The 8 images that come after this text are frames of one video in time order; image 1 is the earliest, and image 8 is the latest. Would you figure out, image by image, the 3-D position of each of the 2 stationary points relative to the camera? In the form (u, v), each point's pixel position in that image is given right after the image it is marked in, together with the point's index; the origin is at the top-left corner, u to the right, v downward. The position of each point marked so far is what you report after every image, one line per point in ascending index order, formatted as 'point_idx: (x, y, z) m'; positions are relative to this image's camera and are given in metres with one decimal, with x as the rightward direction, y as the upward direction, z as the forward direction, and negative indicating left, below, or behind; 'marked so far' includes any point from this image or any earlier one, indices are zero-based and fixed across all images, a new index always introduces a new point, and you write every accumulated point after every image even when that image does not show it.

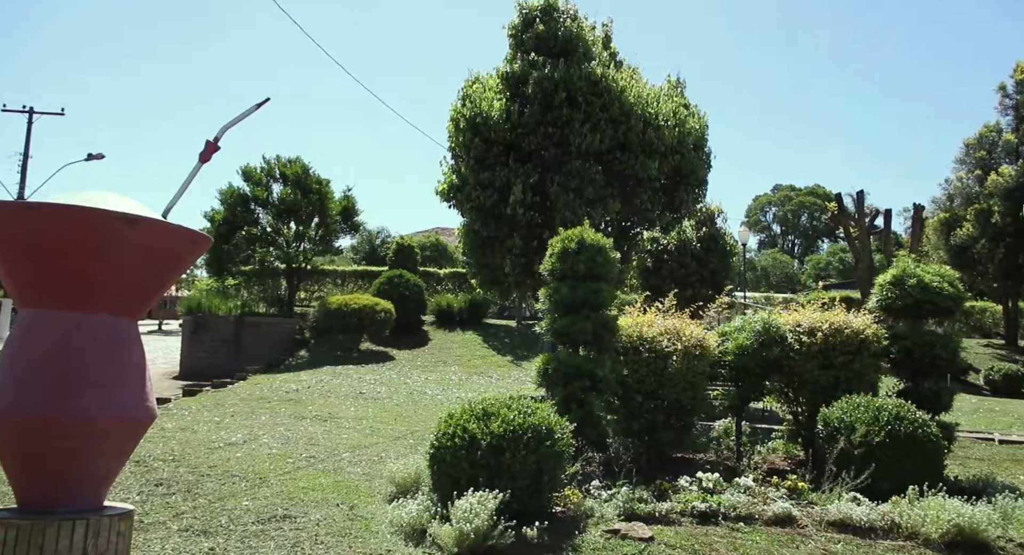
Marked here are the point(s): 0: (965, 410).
0: (+6.9, -2.1, +12.0) m
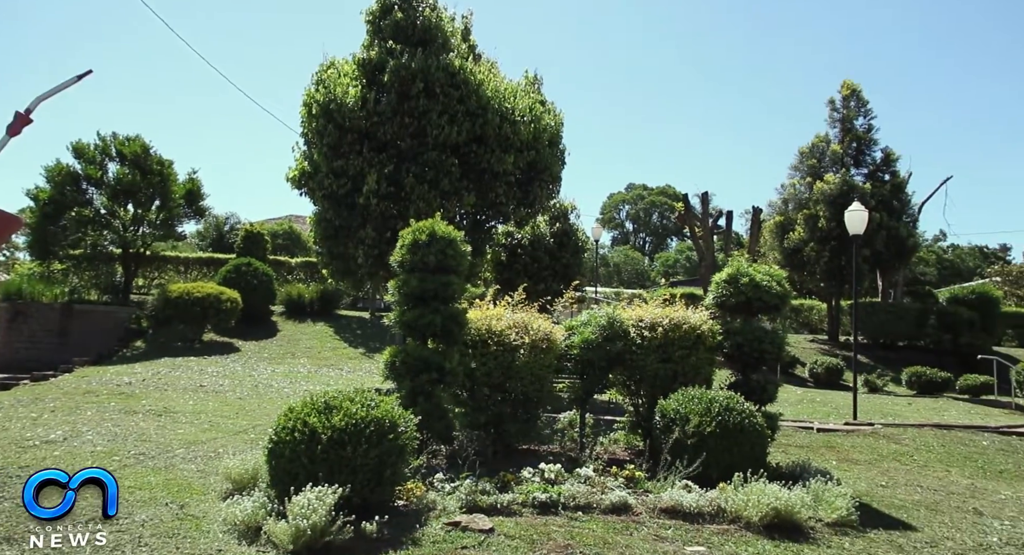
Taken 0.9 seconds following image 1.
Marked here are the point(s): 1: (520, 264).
0: (+4.5, -2.1, +12.8) m
1: (0.0, +0.3, +18.1) m
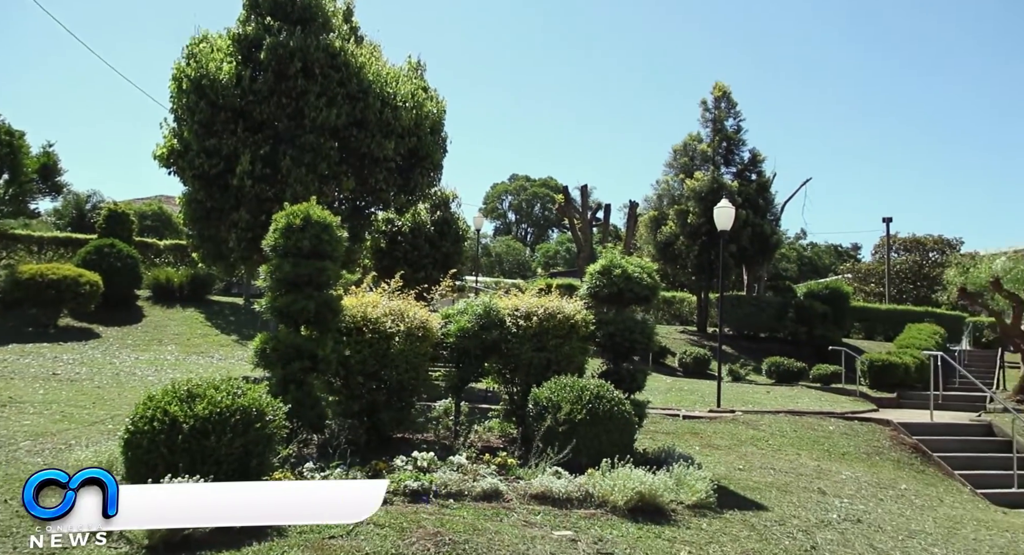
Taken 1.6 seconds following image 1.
0: (+2.5, -1.9, +13.2) m
1: (-2.6, +0.6, +17.9) m
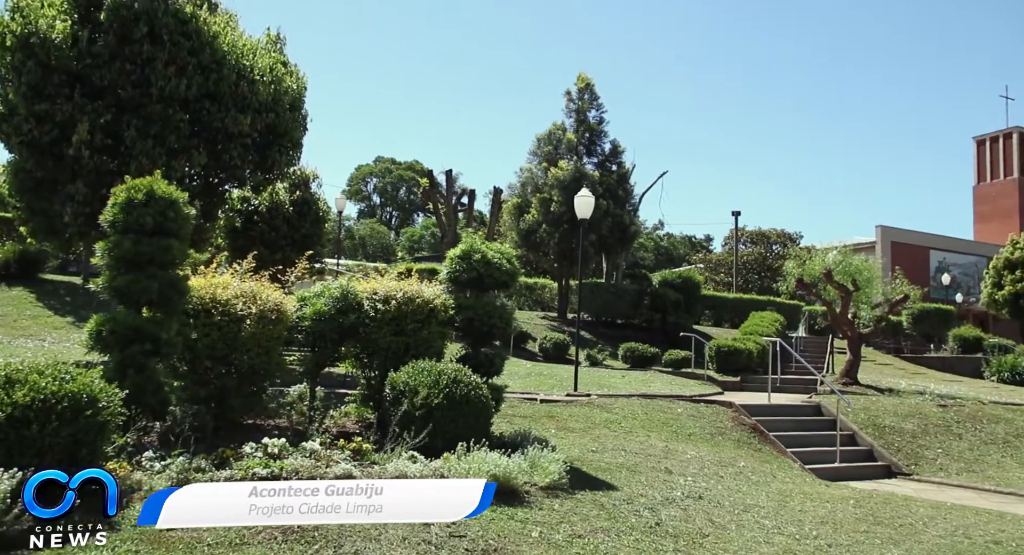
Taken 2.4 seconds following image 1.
0: (+0.2, -1.7, +13.5) m
1: (-5.6, +1.0, +17.3) m
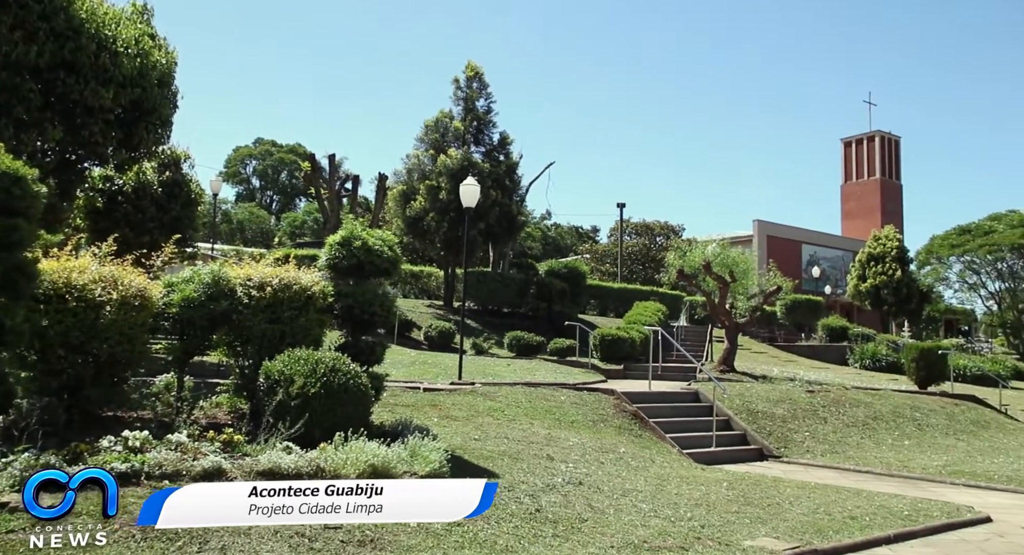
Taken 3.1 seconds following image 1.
0: (-1.8, -1.5, +13.3) m
1: (-7.9, +1.3, +16.4) m
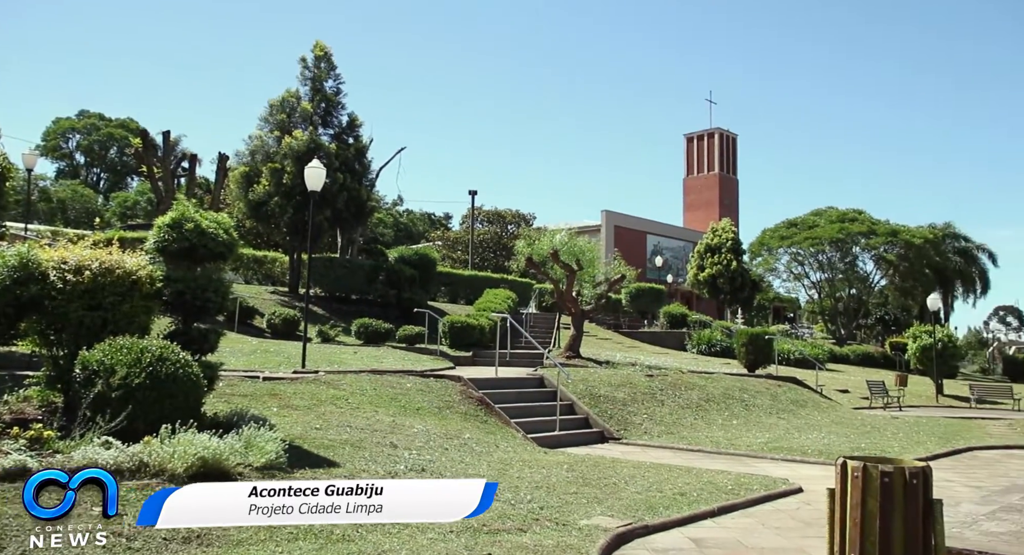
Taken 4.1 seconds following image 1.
0: (-4.3, -1.3, +12.8) m
1: (-10.9, +1.6, +14.8) m
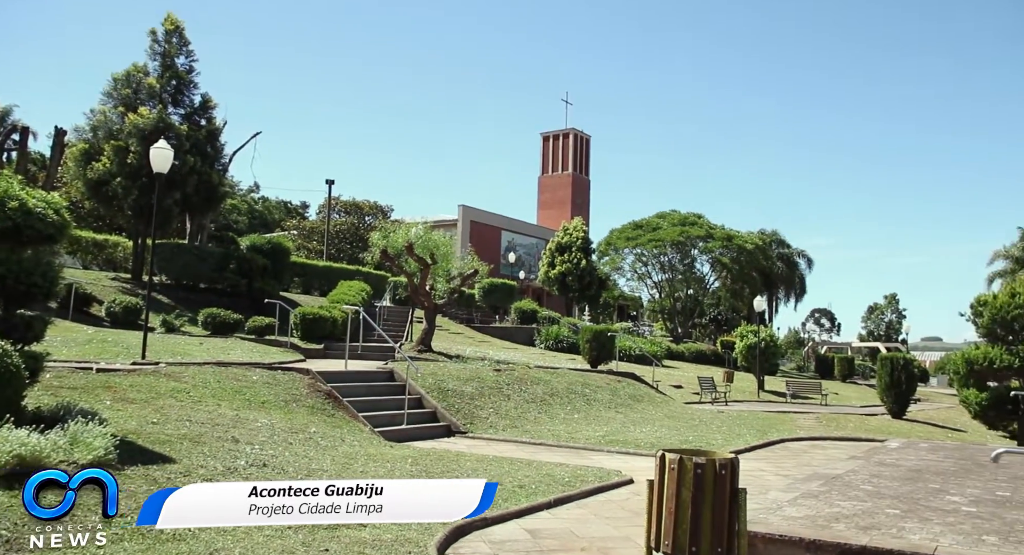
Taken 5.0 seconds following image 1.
0: (-6.7, -1.0, +12.1) m
1: (-13.4, +2.2, +12.9) m
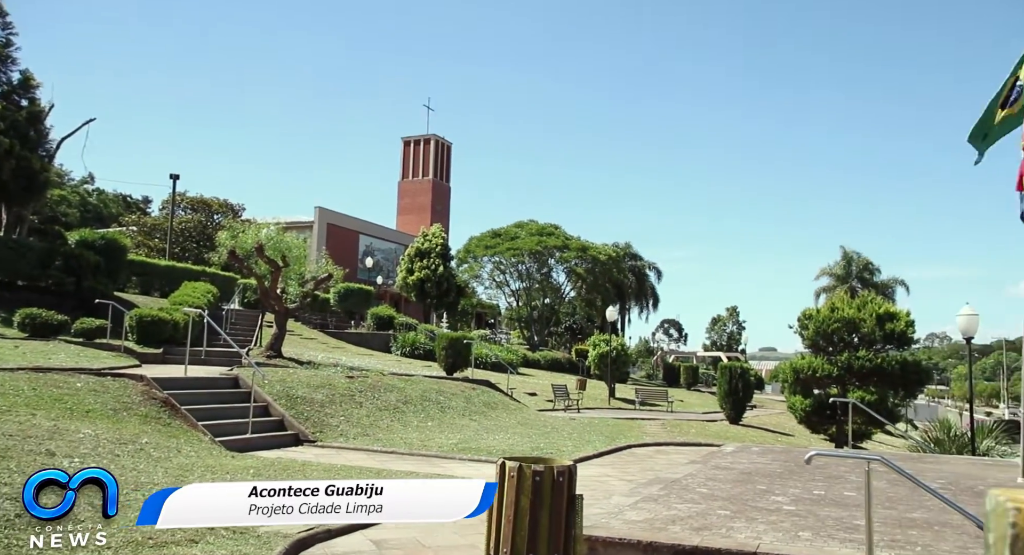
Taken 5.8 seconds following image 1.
0: (-8.9, -0.9, +10.8) m
1: (-15.5, +2.4, +10.5) m
